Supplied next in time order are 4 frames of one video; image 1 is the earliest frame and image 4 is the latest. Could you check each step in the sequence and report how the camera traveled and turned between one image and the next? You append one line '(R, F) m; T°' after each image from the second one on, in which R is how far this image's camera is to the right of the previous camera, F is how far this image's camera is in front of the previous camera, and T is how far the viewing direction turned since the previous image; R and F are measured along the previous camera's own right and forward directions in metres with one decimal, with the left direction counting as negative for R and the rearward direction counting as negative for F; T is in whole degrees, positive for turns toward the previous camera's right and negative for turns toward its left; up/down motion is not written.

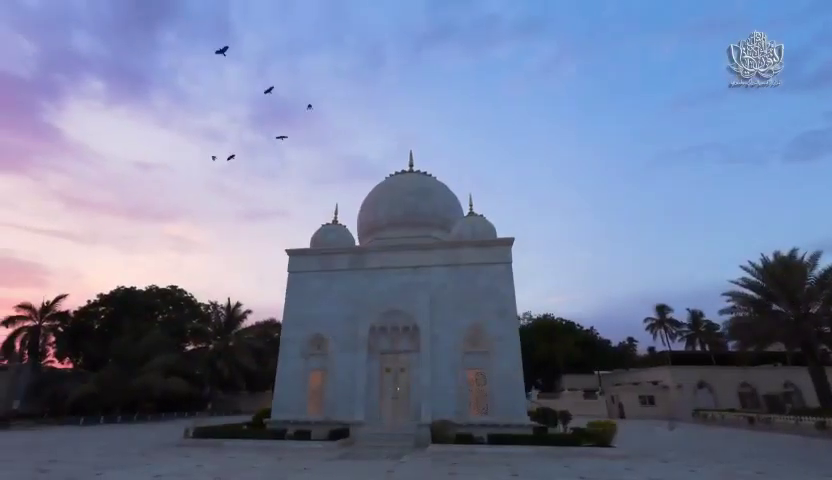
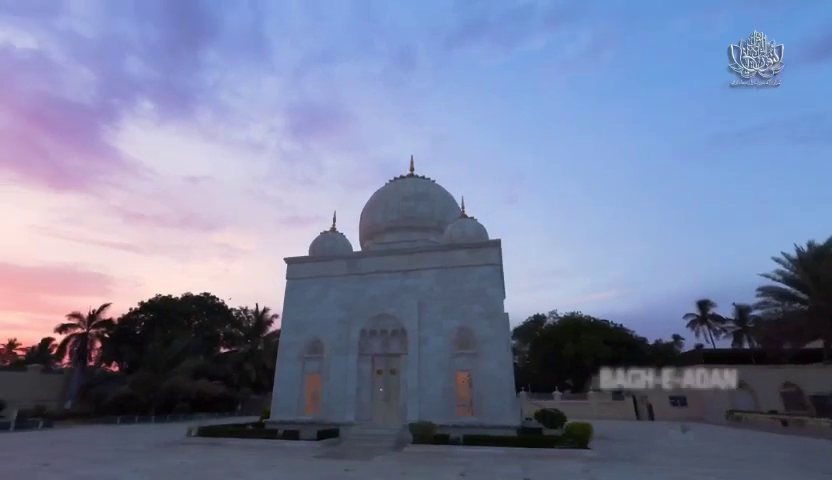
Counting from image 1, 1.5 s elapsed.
(+2.5, -0.4) m; -6°
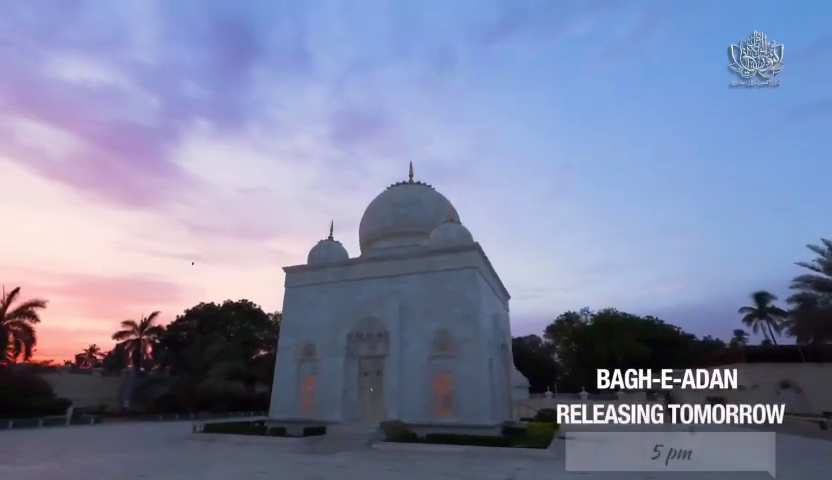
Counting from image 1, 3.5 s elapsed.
(+3.5, -0.5) m; -8°
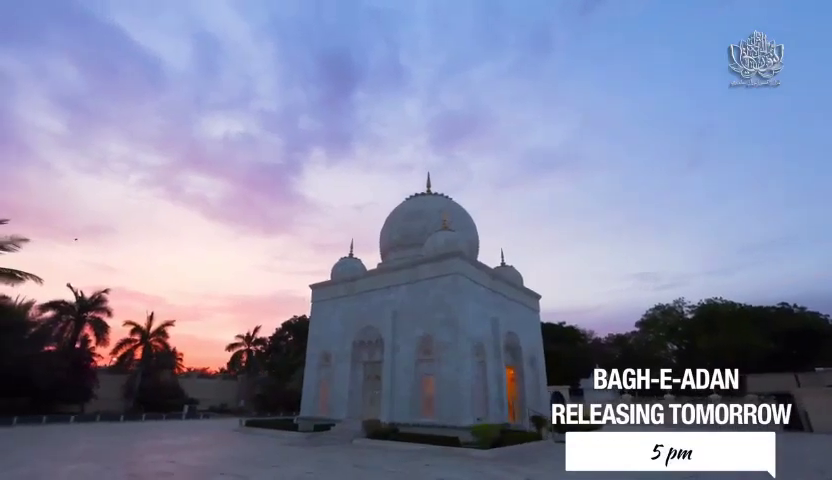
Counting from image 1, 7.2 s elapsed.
(+6.9, -0.4) m; -17°
